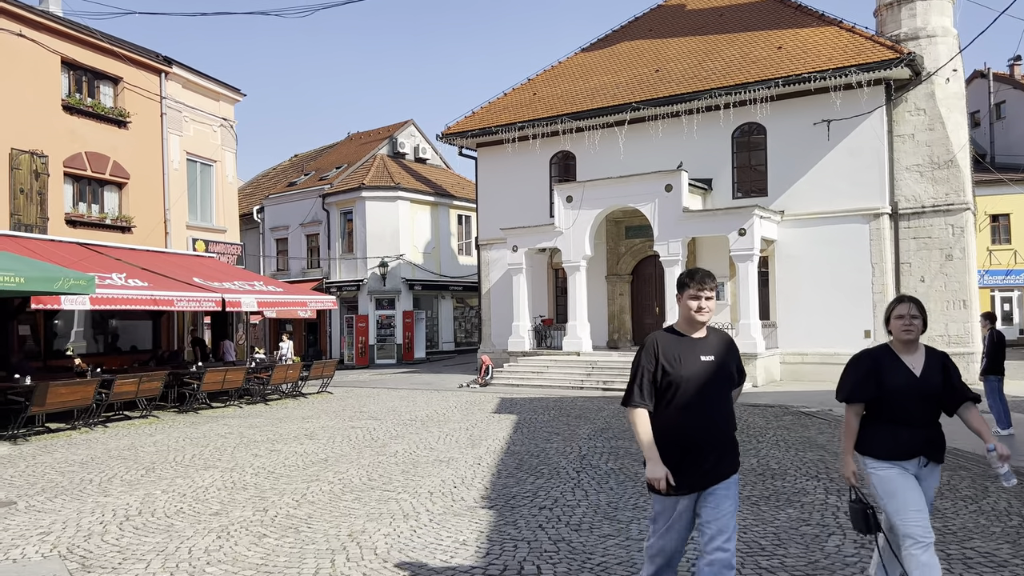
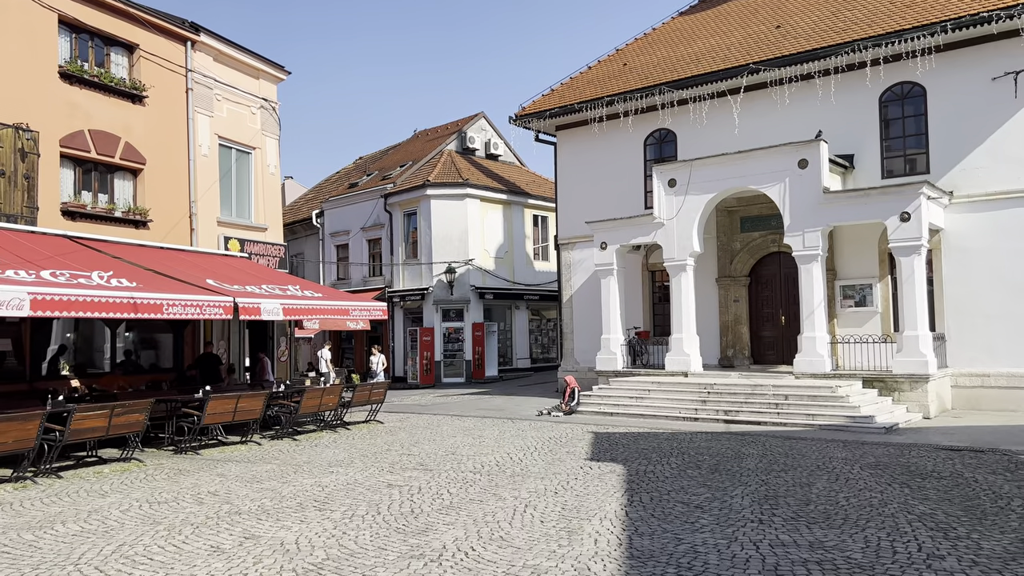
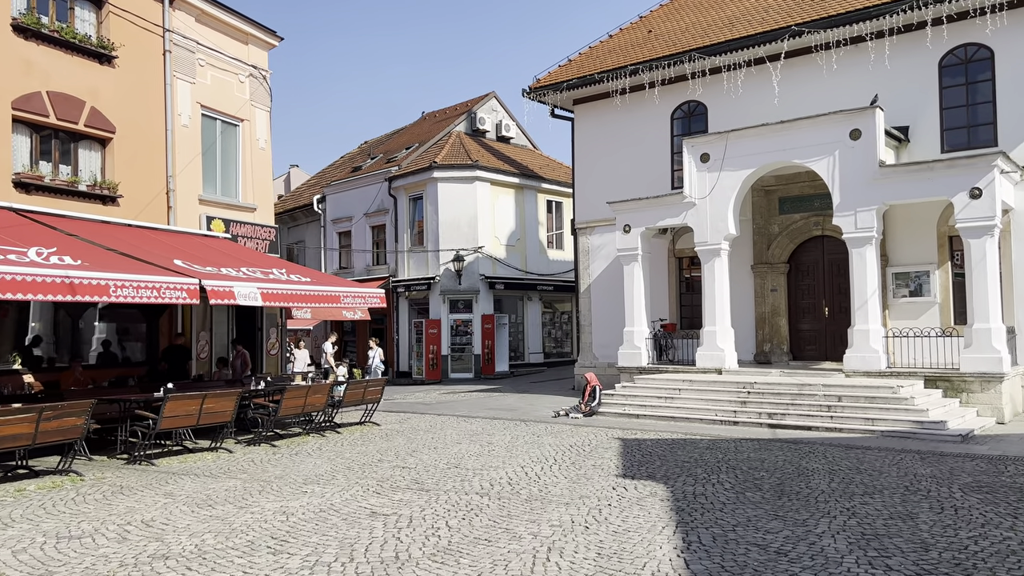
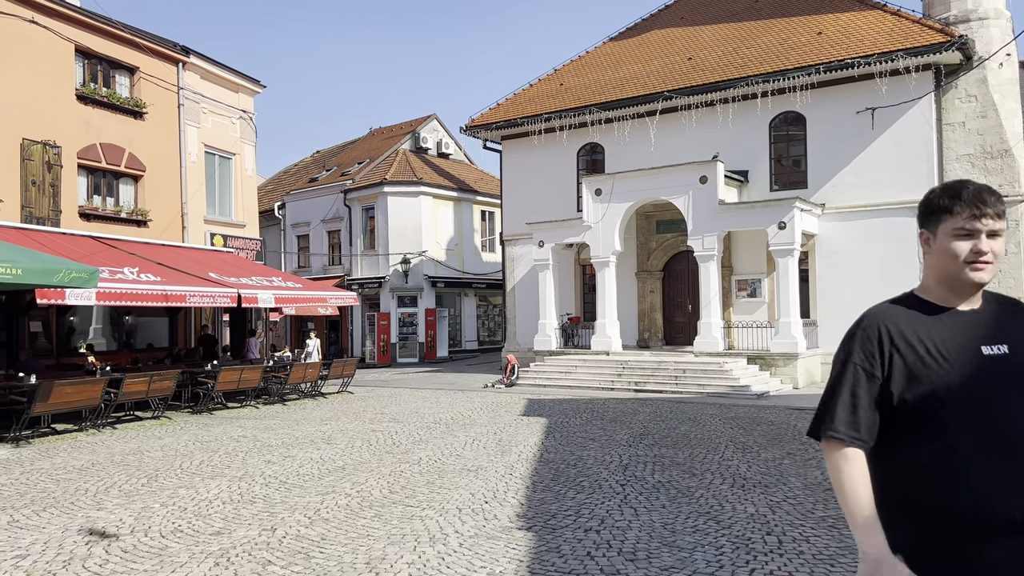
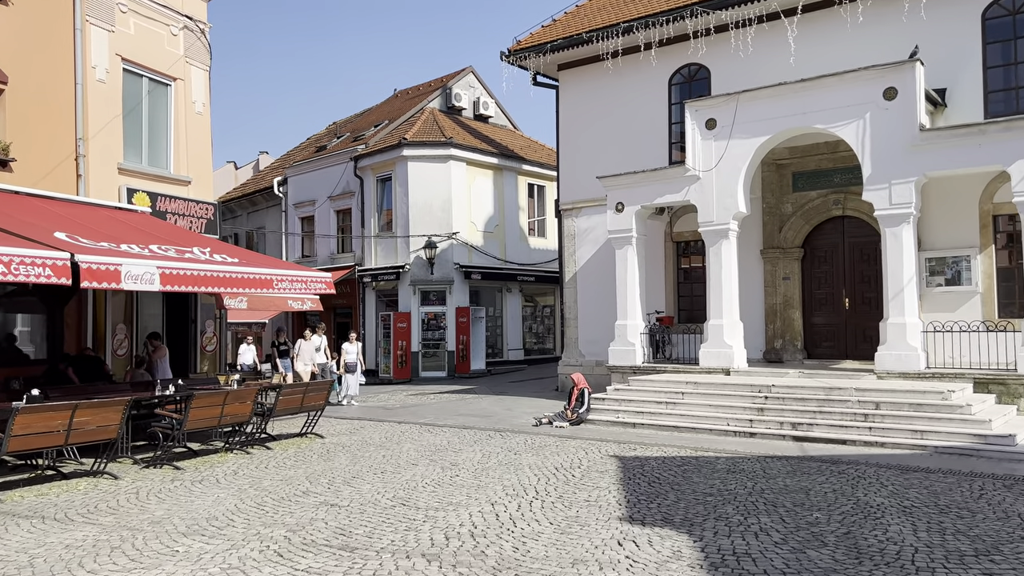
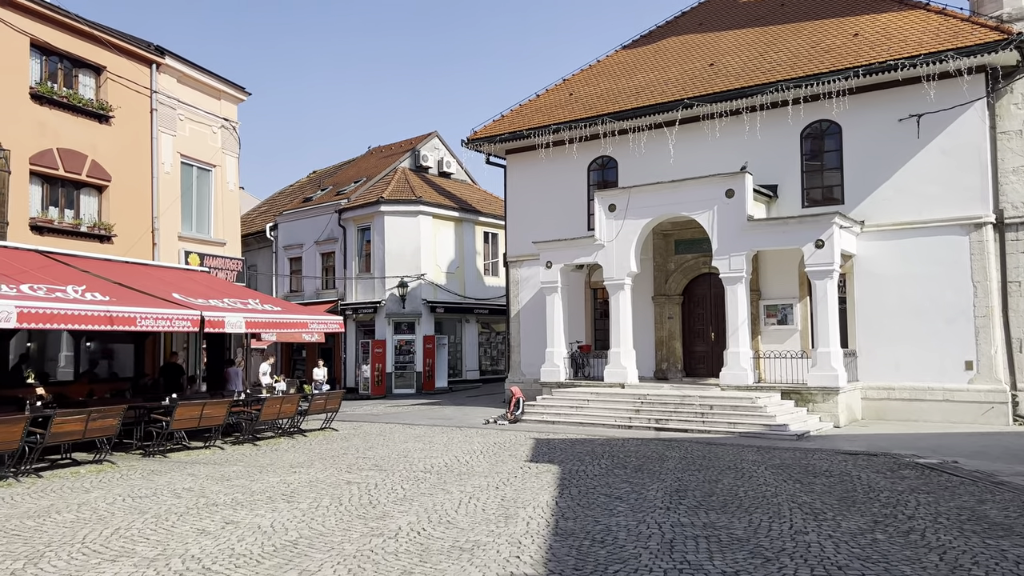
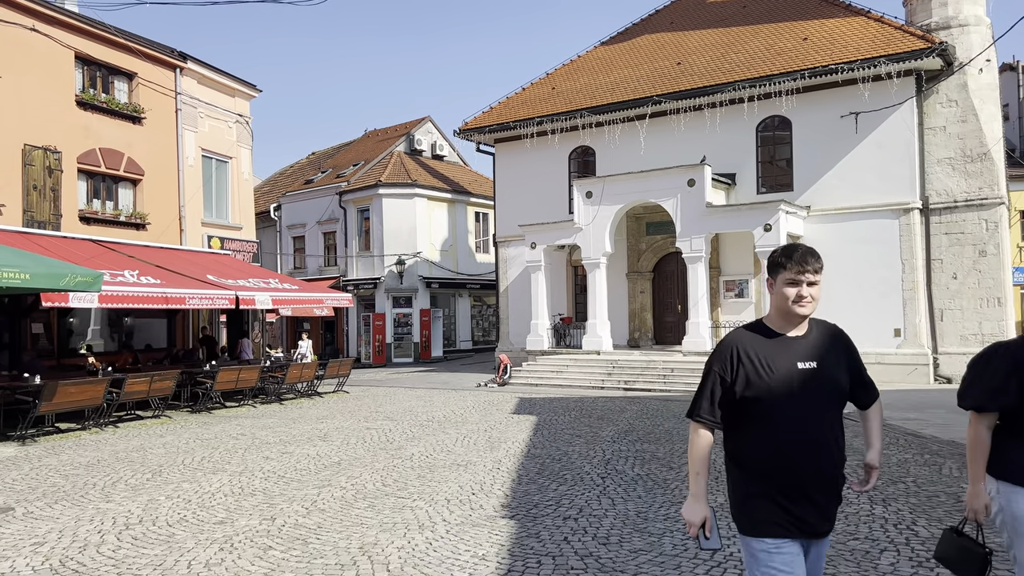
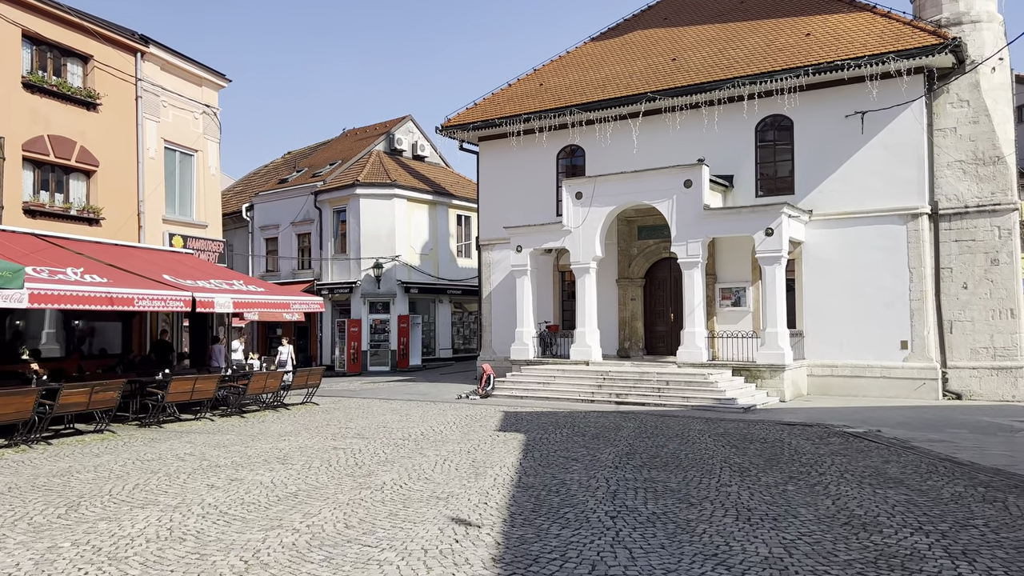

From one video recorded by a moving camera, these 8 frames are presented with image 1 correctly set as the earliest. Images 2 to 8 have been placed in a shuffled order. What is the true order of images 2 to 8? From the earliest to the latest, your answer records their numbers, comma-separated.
7, 4, 8, 6, 2, 3, 5
